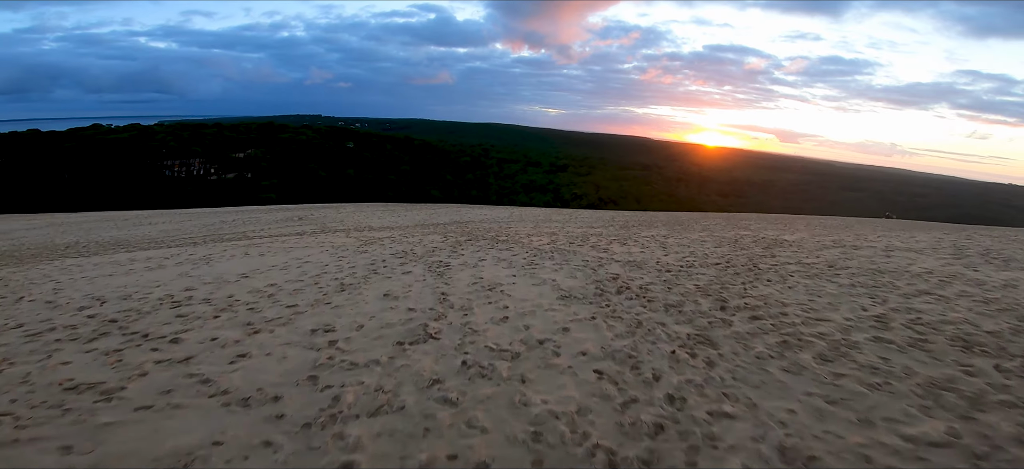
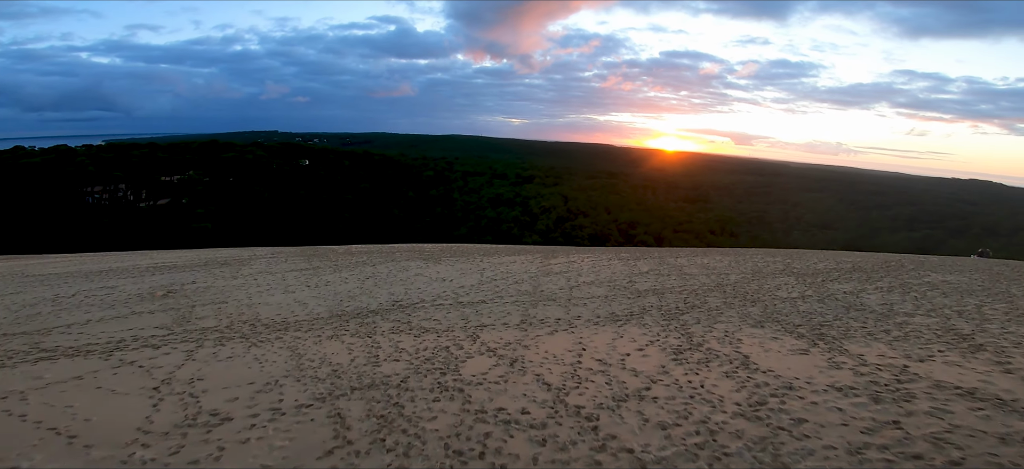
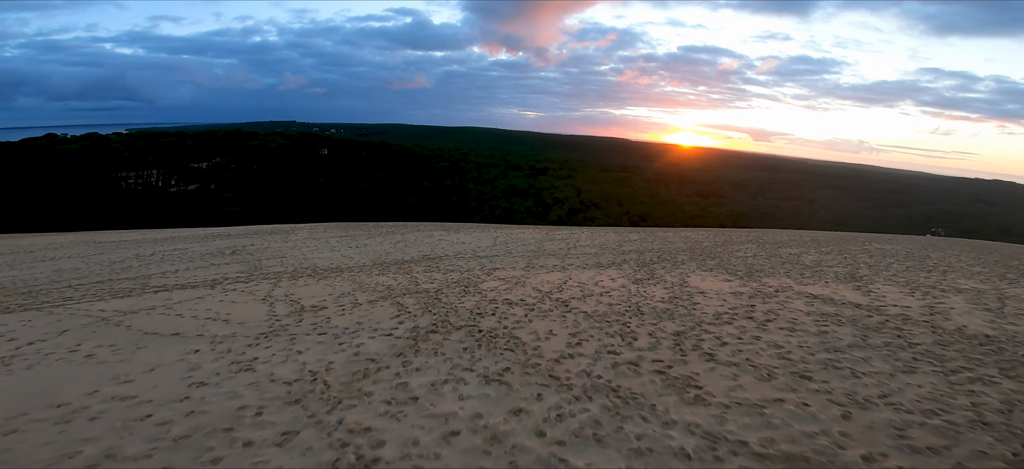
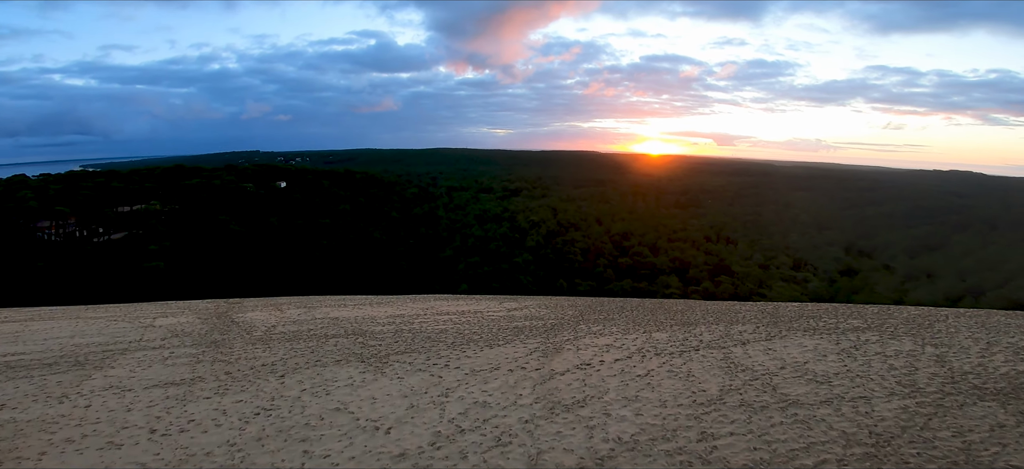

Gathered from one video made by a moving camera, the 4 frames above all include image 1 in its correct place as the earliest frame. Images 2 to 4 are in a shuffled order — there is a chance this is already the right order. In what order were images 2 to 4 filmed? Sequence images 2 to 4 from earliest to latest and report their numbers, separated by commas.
3, 2, 4
